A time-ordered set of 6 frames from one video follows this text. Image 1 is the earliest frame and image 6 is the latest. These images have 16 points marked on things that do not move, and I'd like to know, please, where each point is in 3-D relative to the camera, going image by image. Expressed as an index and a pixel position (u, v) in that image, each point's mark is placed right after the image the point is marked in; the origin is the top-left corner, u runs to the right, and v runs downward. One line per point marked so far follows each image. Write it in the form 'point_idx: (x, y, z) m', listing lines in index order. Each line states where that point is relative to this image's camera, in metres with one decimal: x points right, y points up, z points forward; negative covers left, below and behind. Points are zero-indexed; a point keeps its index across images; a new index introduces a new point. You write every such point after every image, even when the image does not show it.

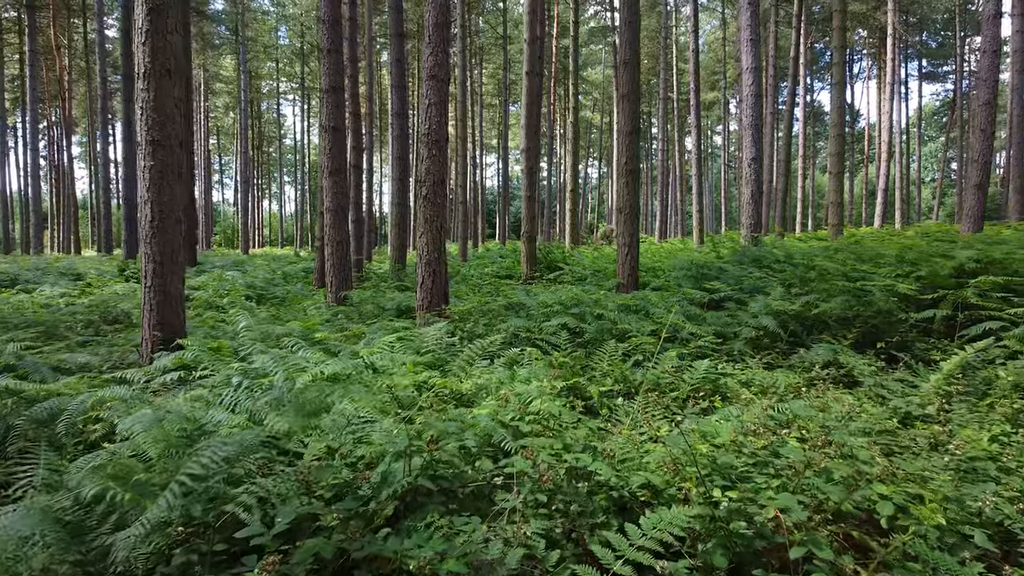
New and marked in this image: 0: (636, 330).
0: (+1.0, -0.3, +7.2) m
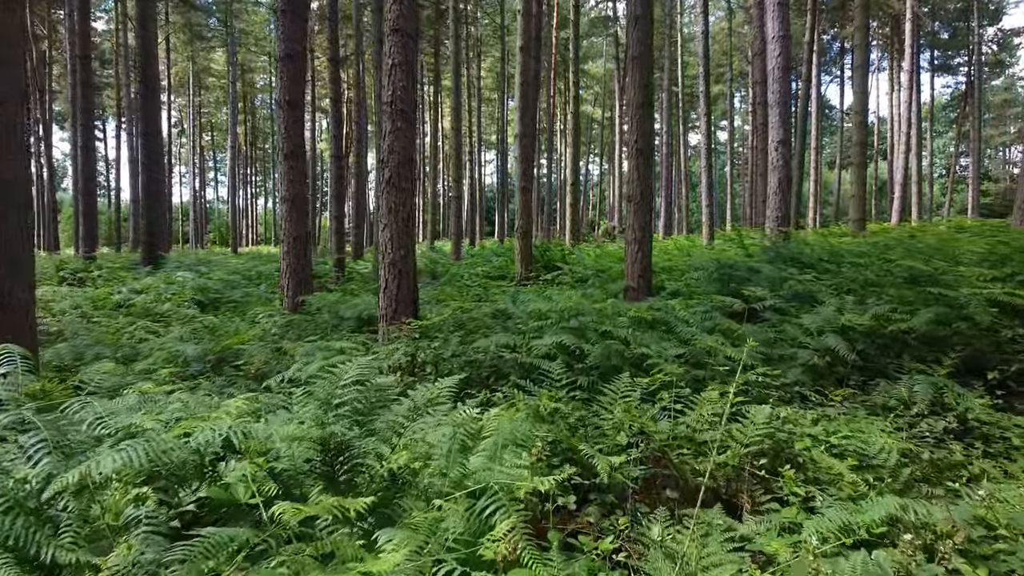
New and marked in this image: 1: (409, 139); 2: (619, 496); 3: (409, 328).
0: (+0.8, -0.4, +5.4) m
1: (-0.9, +1.3, +8.0) m
2: (+0.4, -0.8, +3.6) m
3: (-0.8, -0.3, +7.1) m
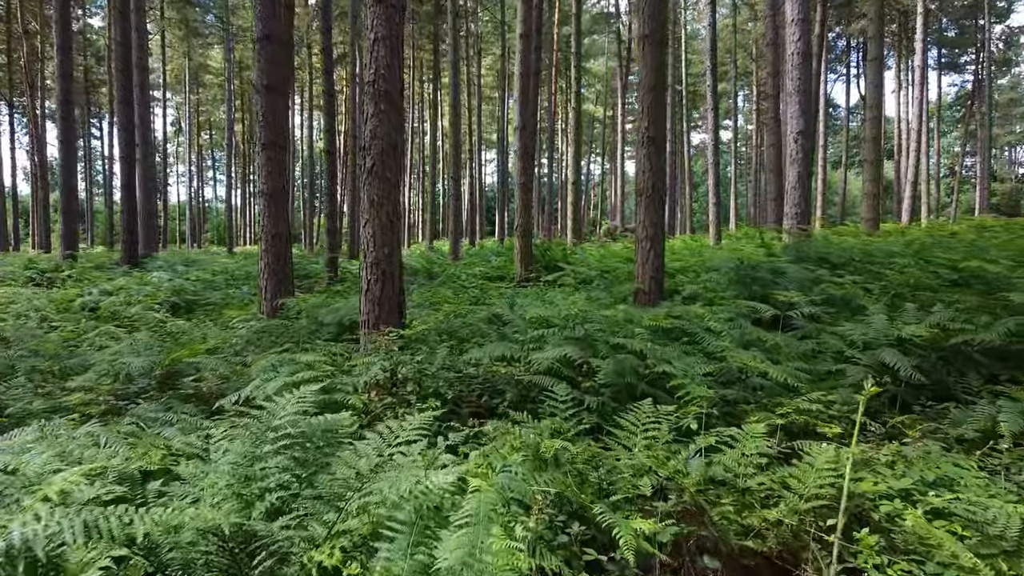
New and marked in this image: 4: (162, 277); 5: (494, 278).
0: (+0.8, -0.4, +4.5) m
1: (-0.9, +1.2, +7.1) m
2: (+0.4, -0.8, +2.7) m
3: (-0.8, -0.3, +6.2) m
4: (-4.8, +0.2, +12.7) m
5: (-0.3, +0.2, +15.0) m
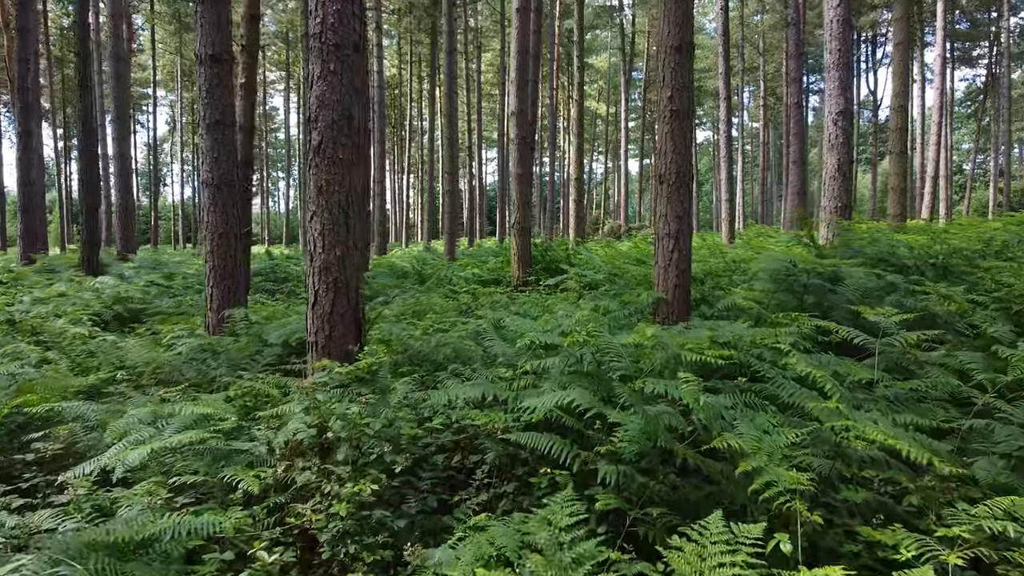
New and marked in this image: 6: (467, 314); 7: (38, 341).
0: (+0.7, -0.5, +2.9) m
1: (-1.0, +1.2, +5.5) m
2: (+0.3, -0.9, +1.1) m
3: (-0.9, -0.4, +4.7) m
4: (-4.9, +0.1, +11.2) m
5: (-0.4, +0.1, +13.4) m
6: (-0.4, -0.2, +9.1) m
7: (-4.0, -0.5, +7.9) m
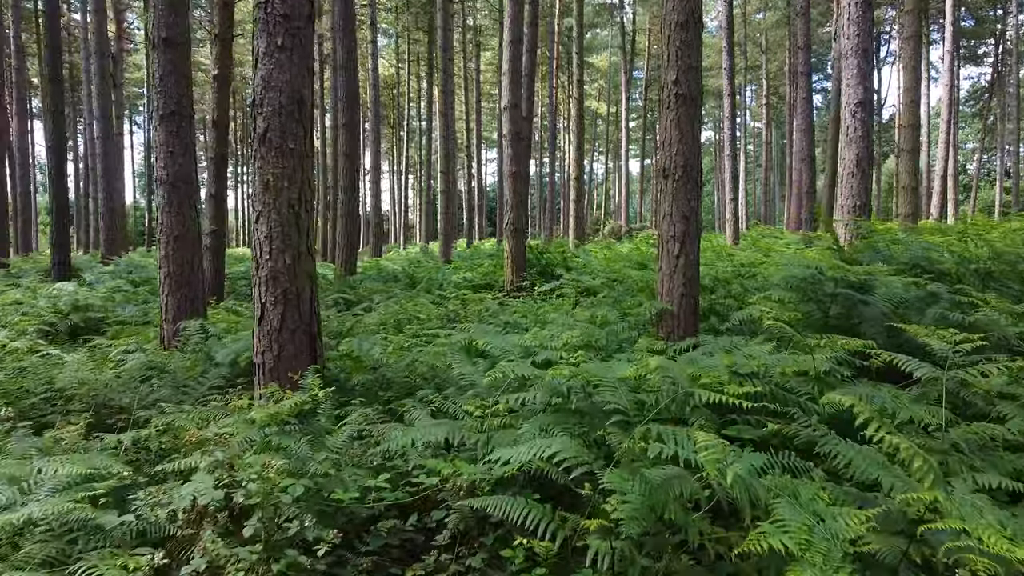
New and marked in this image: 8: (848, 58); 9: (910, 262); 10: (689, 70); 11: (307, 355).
0: (+0.6, -0.5, +2.1) m
1: (-1.1, +1.1, +4.7) m
2: (+0.2, -0.9, +0.3) m
3: (-1.0, -0.5, +3.9) m
4: (-5.0, 0.0, +10.4) m
5: (-0.4, 0.0, +12.6) m
6: (-0.5, -0.3, +8.3) m
7: (-4.1, -0.5, +7.1) m
8: (+3.3, +2.3, +9.1) m
9: (+2.7, +0.2, +6.1) m
10: (+1.1, +1.3, +5.7) m
11: (-1.1, -0.3, +4.8) m
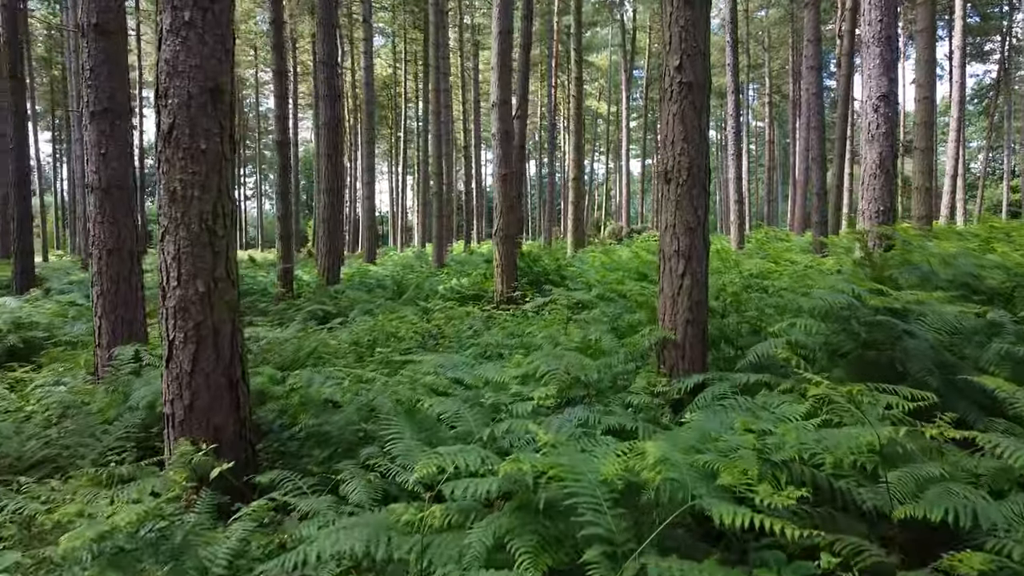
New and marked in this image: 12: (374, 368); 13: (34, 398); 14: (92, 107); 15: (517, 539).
0: (+0.5, -0.7, +1.2) m
1: (-1.2, +1.0, +3.8) m
2: (+0.1, -1.1, -0.6) m
3: (-1.1, -0.6, +3.0) m
4: (-5.1, -0.2, +9.5) m
5: (-0.6, -0.1, +11.7) m
6: (-0.7, -0.5, +7.4) m
7: (-4.3, -0.7, +6.2) m
8: (+3.2, +2.1, +8.2) m
9: (+2.5, 0.0, +5.2) m
10: (+0.9, +1.2, +4.8) m
11: (-1.2, -0.5, +3.9) m
12: (-0.9, -0.5, +6.0) m
13: (-2.9, -0.6, +5.6) m
14: (-2.9, +1.3, +6.5) m
15: (0.0, -0.6, +2.2) m
